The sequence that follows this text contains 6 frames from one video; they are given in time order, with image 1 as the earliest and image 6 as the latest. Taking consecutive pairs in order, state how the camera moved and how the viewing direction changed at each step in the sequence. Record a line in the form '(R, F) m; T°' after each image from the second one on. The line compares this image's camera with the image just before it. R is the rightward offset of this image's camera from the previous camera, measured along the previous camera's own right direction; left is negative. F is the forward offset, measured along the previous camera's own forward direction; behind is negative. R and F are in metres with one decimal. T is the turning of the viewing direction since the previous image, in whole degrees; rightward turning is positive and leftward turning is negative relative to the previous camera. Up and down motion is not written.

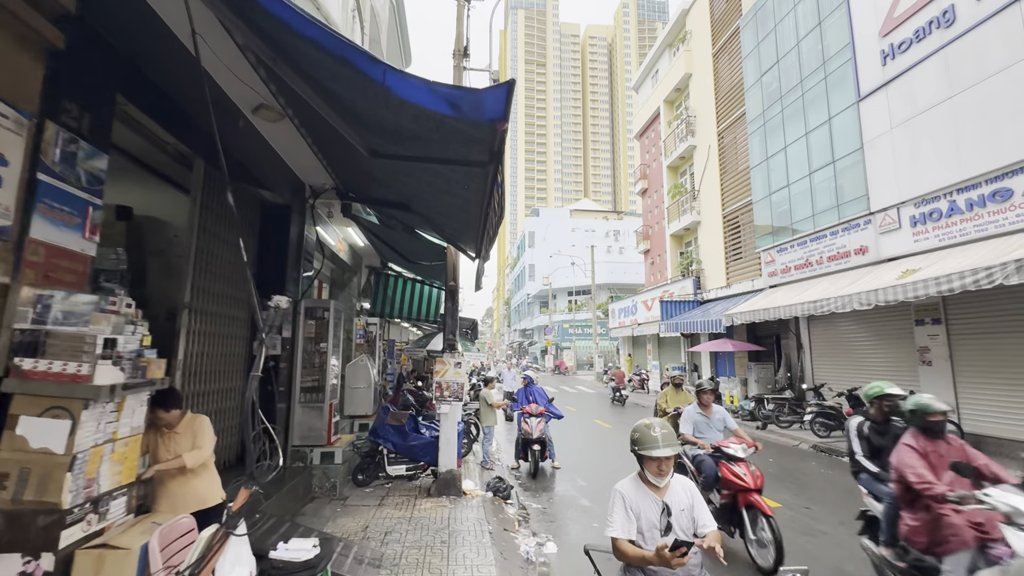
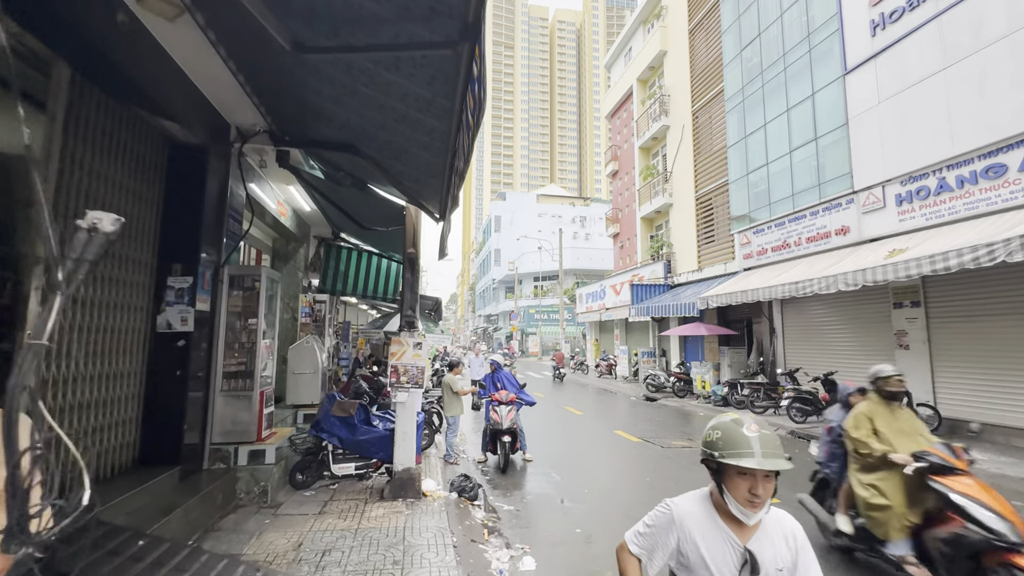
(-0.1, +0.9) m; +4°
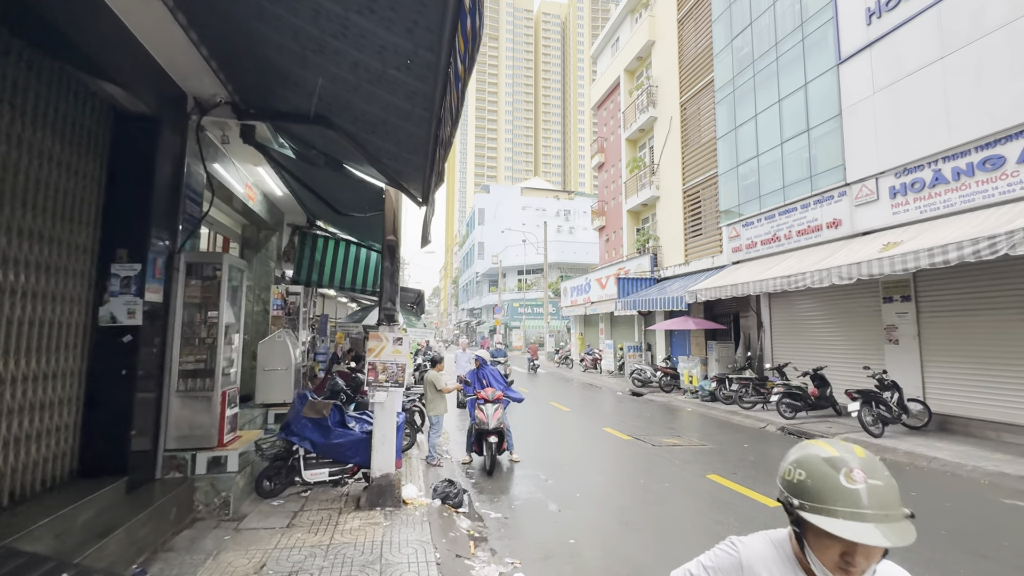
(-0.1, +0.4) m; +2°
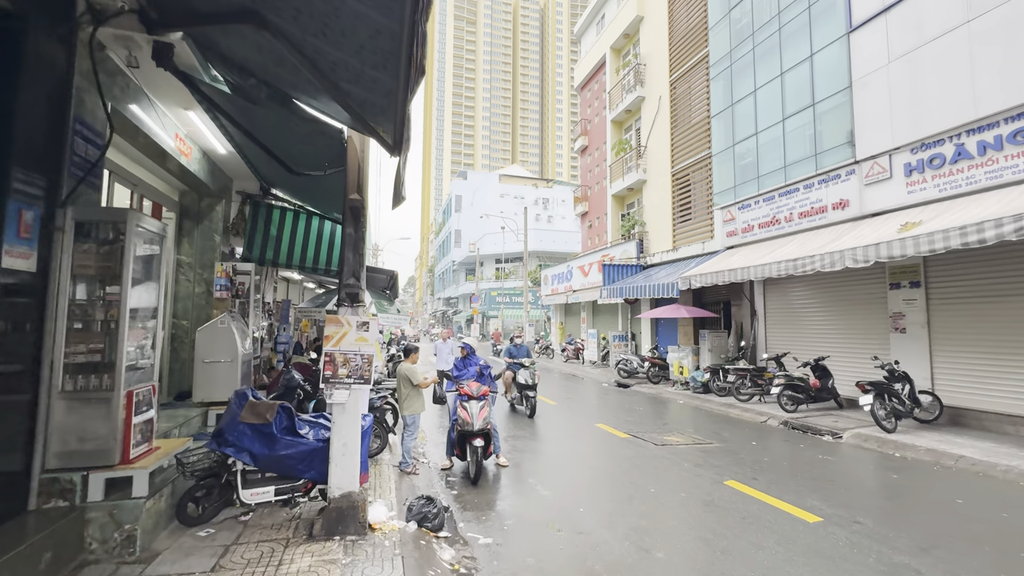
(-0.2, +0.9) m; +3°
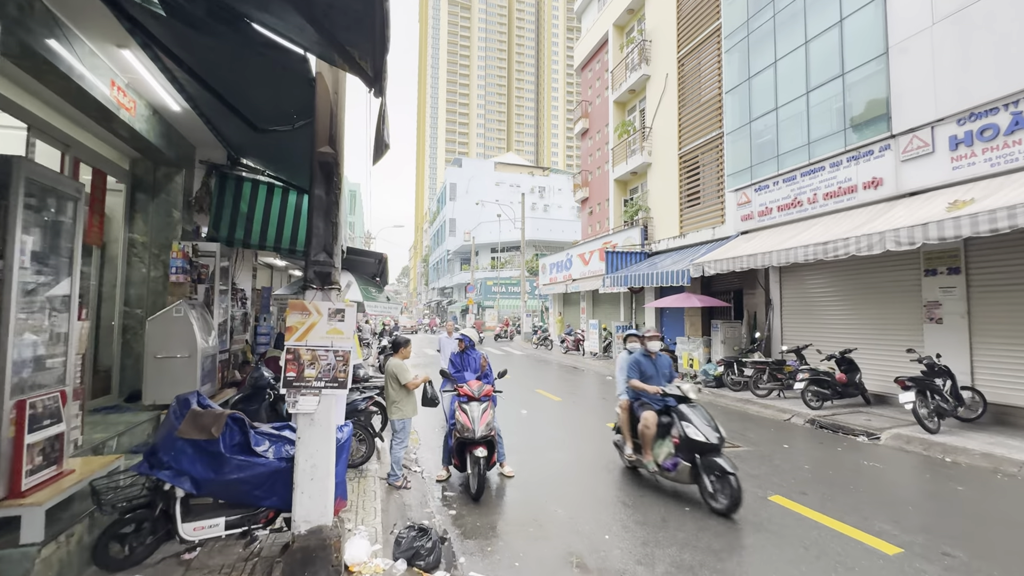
(-0.1, +0.8) m; +1°
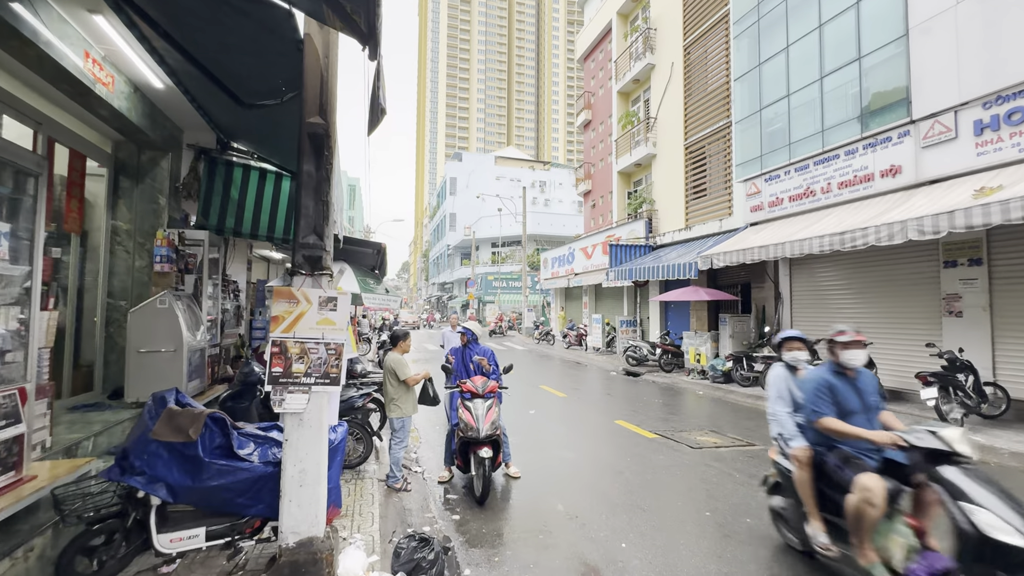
(-0.1, +0.3) m; 0°
